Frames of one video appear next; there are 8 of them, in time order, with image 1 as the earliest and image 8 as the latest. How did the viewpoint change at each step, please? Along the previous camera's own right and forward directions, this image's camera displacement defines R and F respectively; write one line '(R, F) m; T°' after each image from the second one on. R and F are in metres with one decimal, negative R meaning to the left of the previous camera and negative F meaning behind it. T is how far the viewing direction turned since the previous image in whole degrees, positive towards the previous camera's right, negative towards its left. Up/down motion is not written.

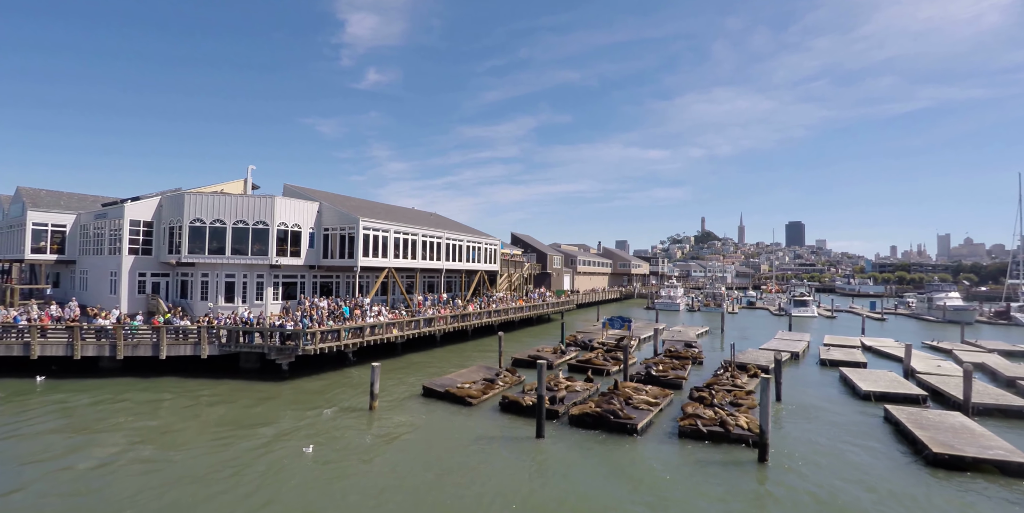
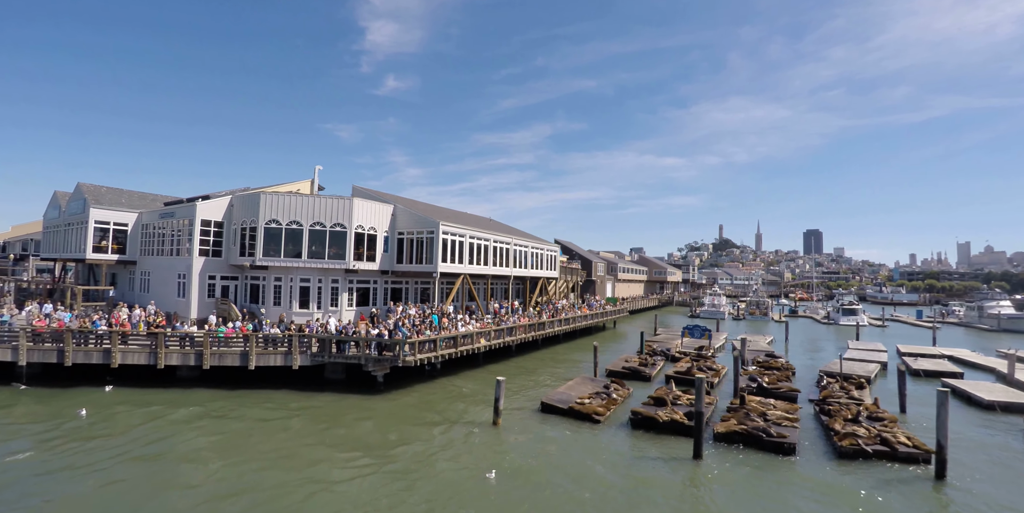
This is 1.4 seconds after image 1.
(-5.1, +1.2) m; +1°
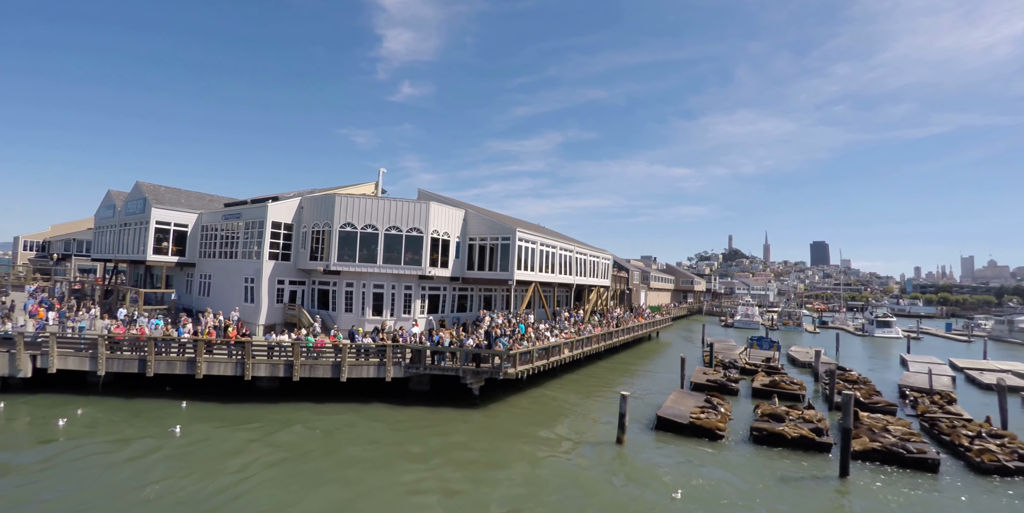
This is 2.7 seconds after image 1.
(-4.8, +0.8) m; +2°
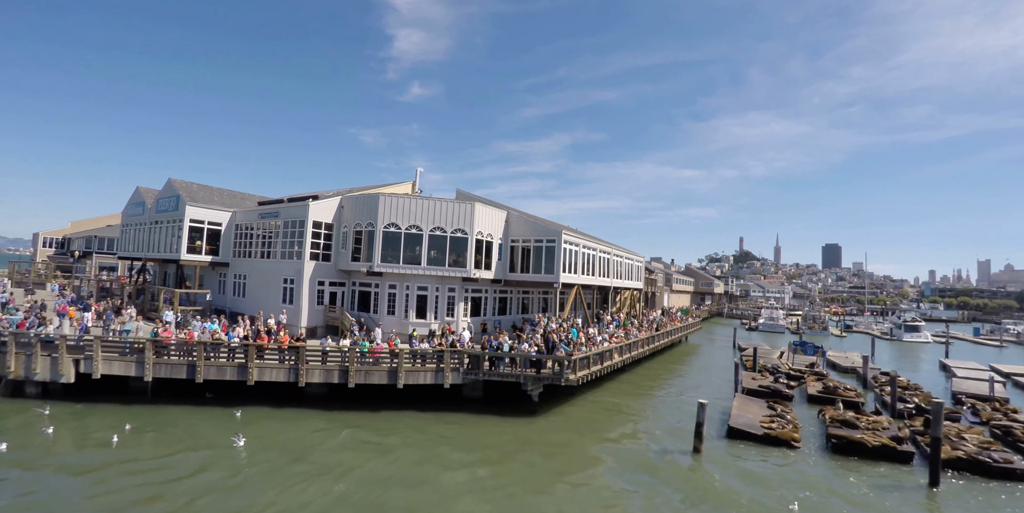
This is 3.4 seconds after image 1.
(-2.4, +0.8) m; 0°
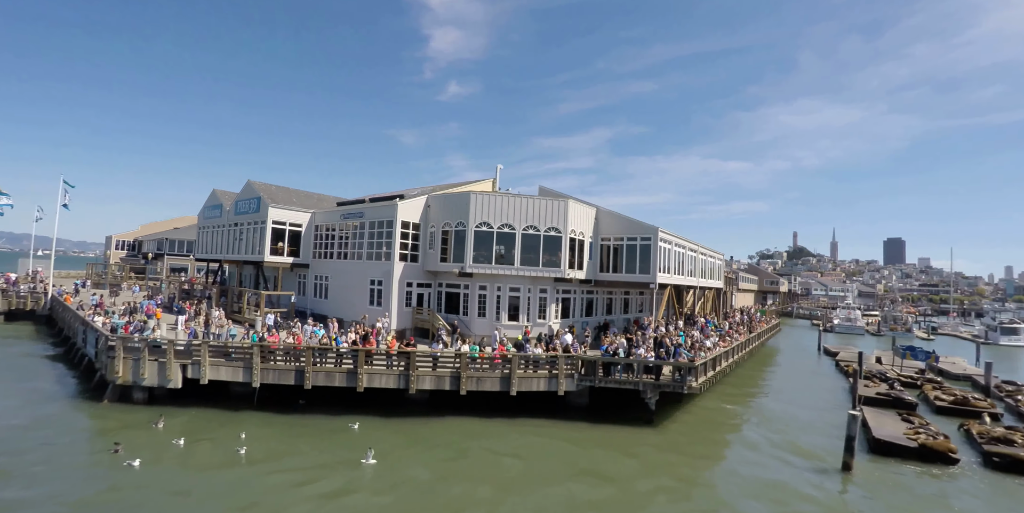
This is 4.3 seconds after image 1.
(-3.0, +1.1) m; -3°
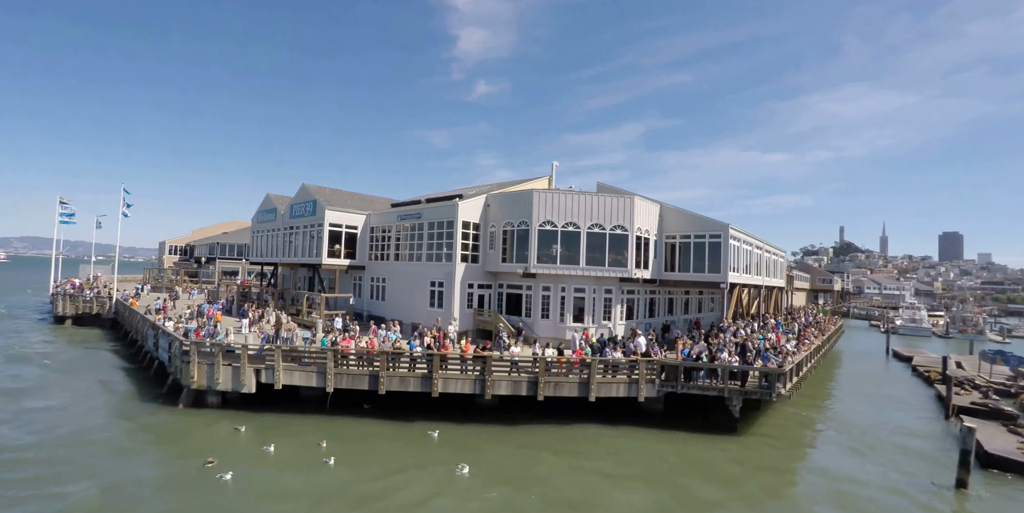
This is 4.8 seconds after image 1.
(-1.6, +0.7) m; -3°
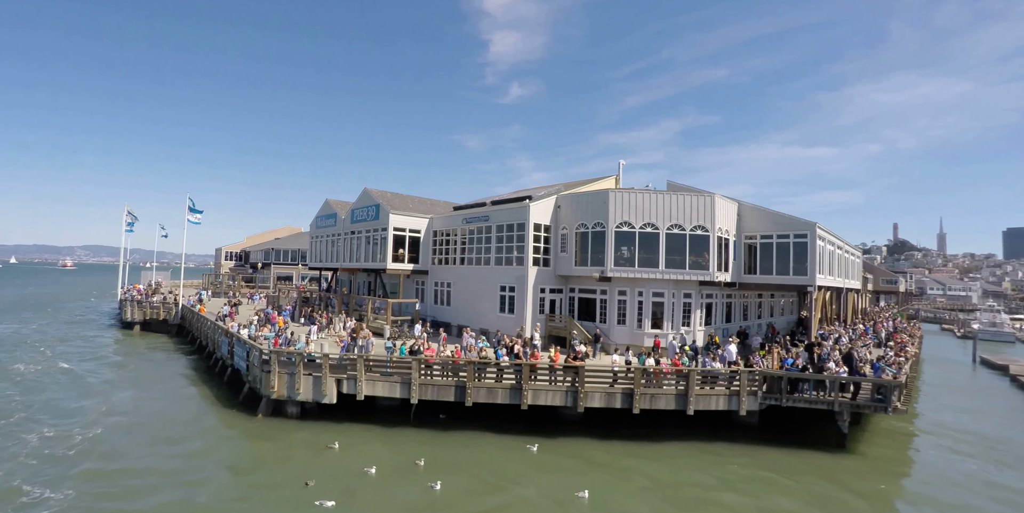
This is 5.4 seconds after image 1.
(-1.9, +0.8) m; -3°
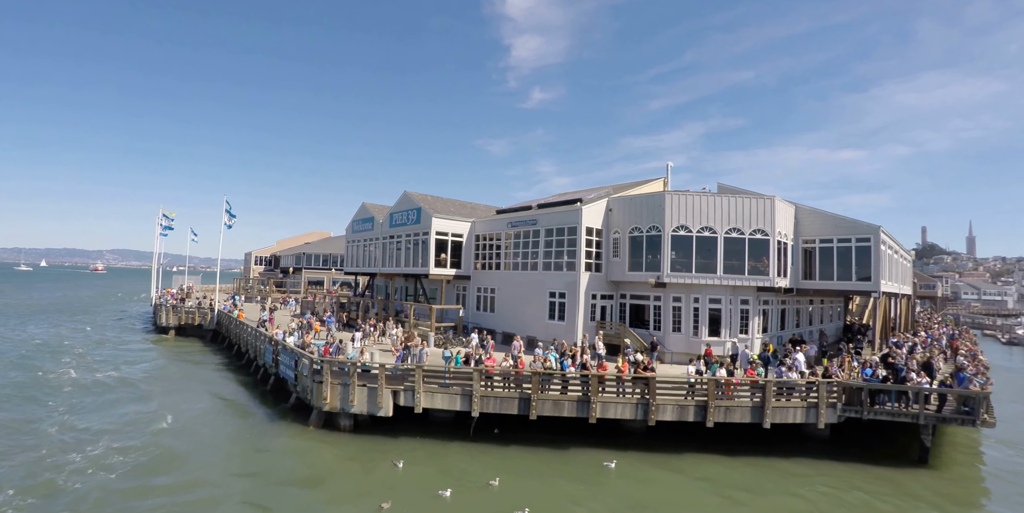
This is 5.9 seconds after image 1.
(-1.7, +0.6) m; -1°
